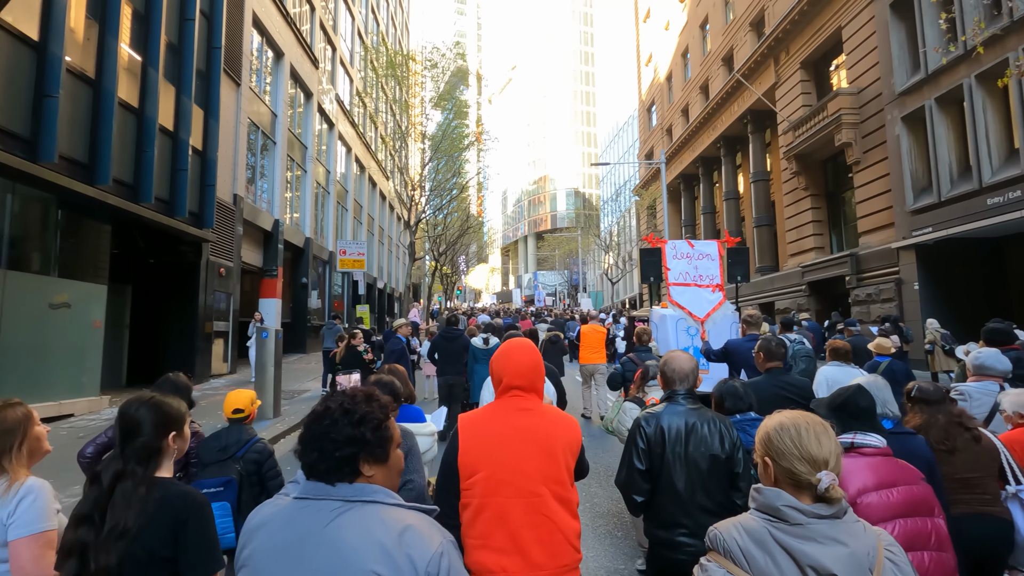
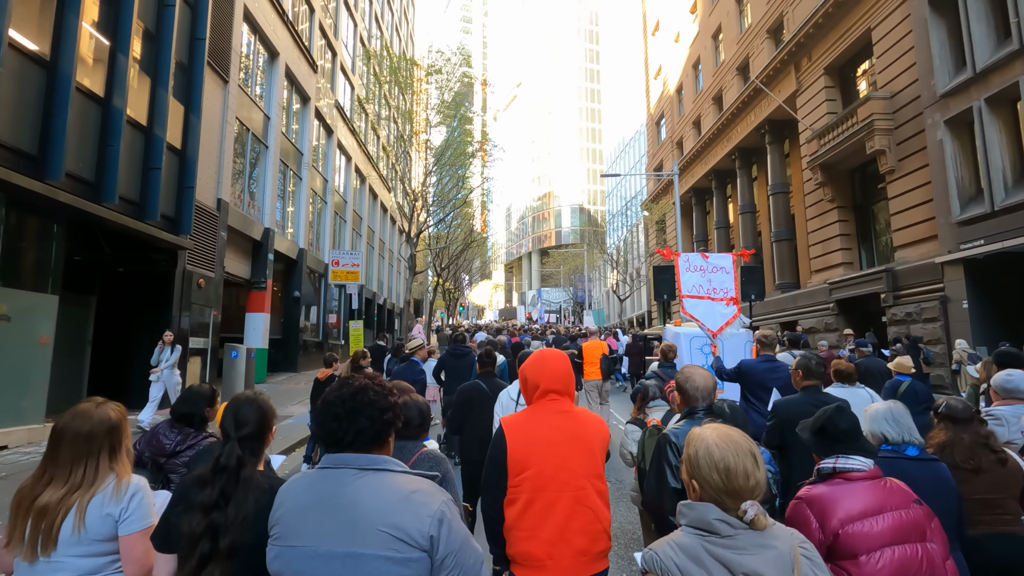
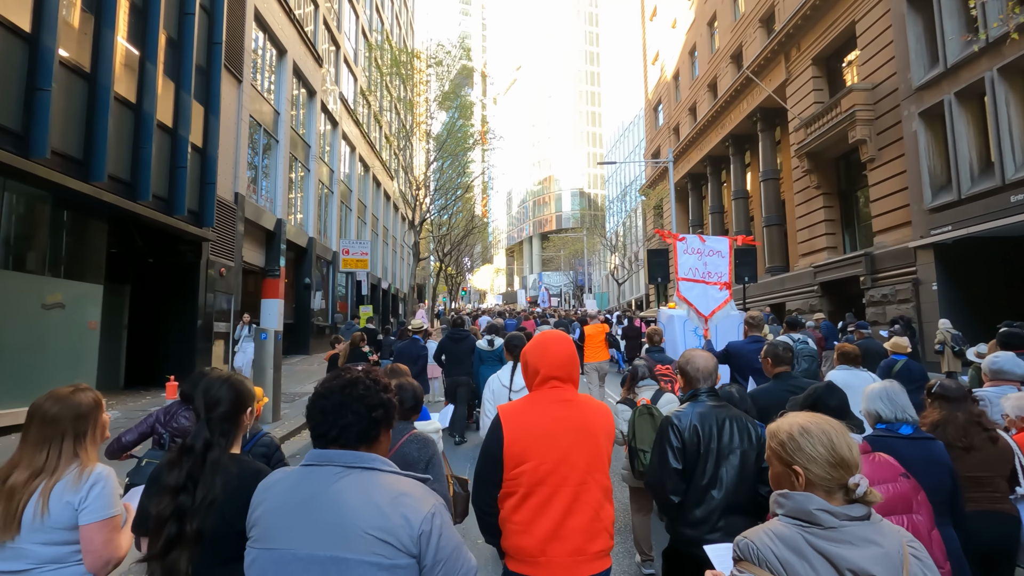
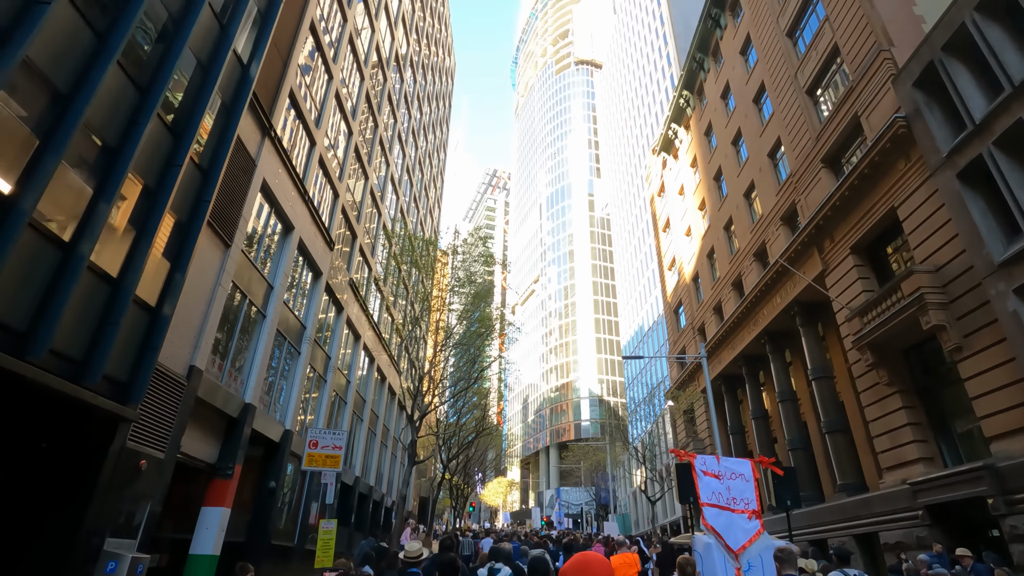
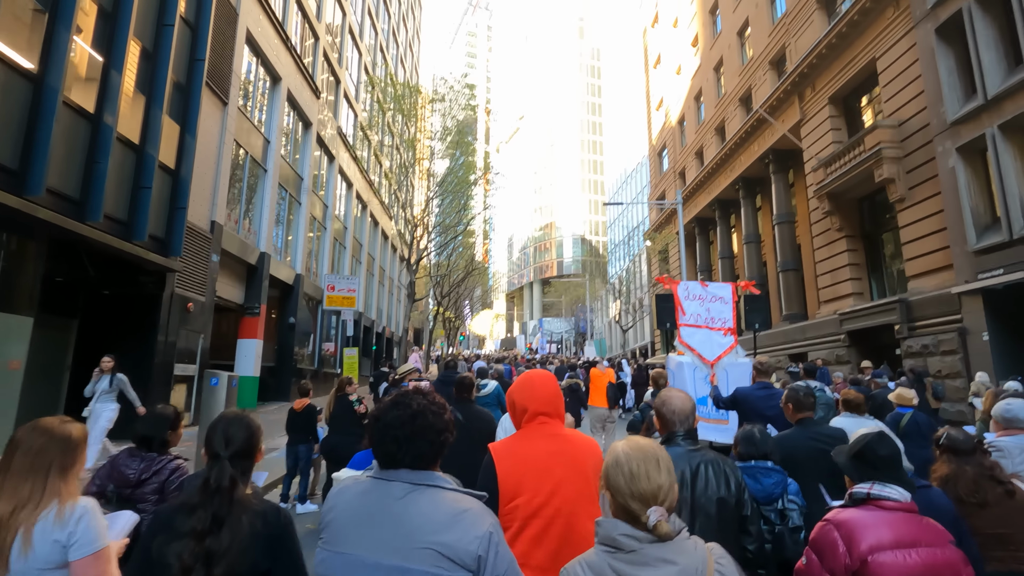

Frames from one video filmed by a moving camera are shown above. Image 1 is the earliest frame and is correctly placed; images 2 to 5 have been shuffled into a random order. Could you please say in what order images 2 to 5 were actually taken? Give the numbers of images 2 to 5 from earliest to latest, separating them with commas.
3, 2, 5, 4
